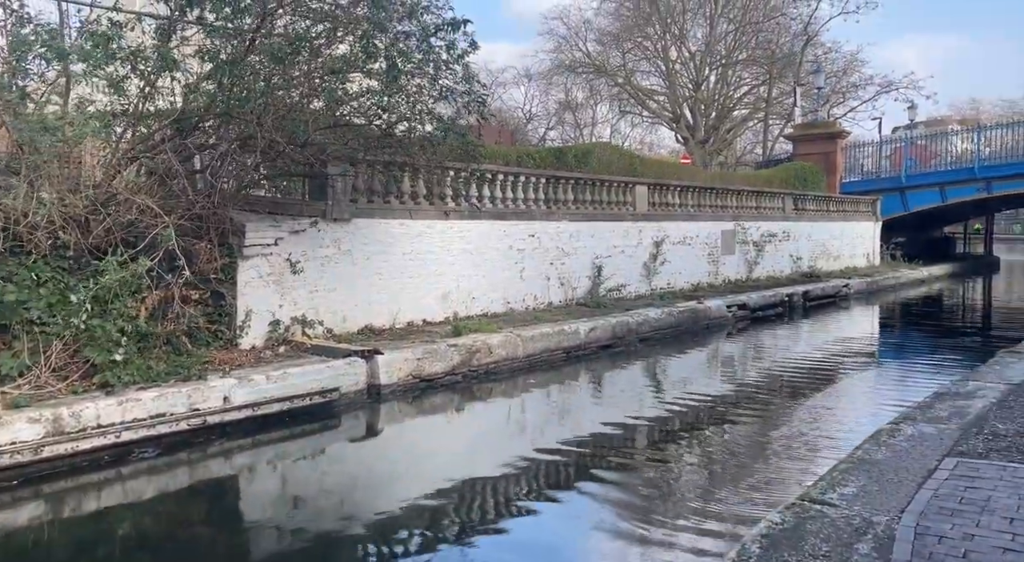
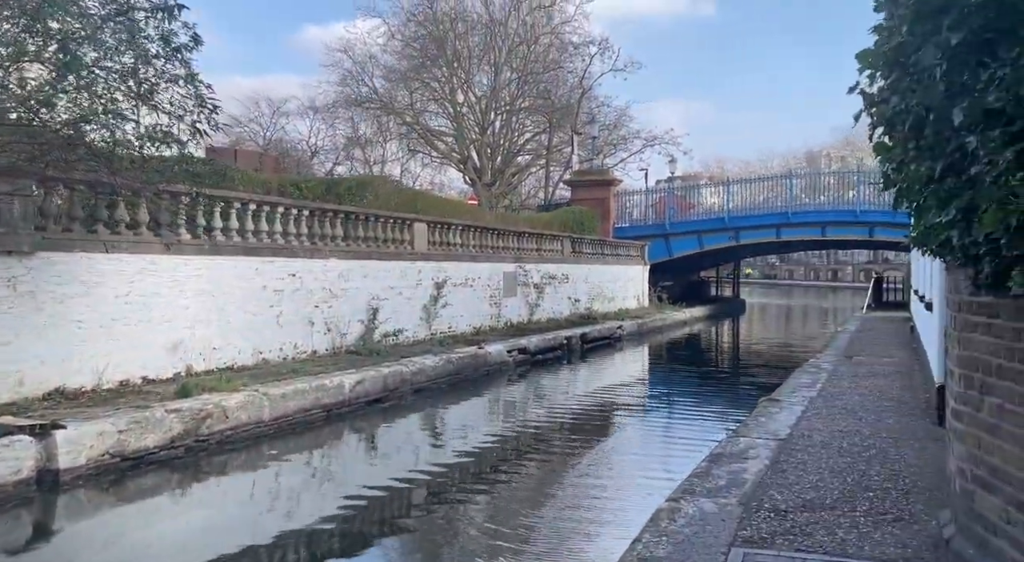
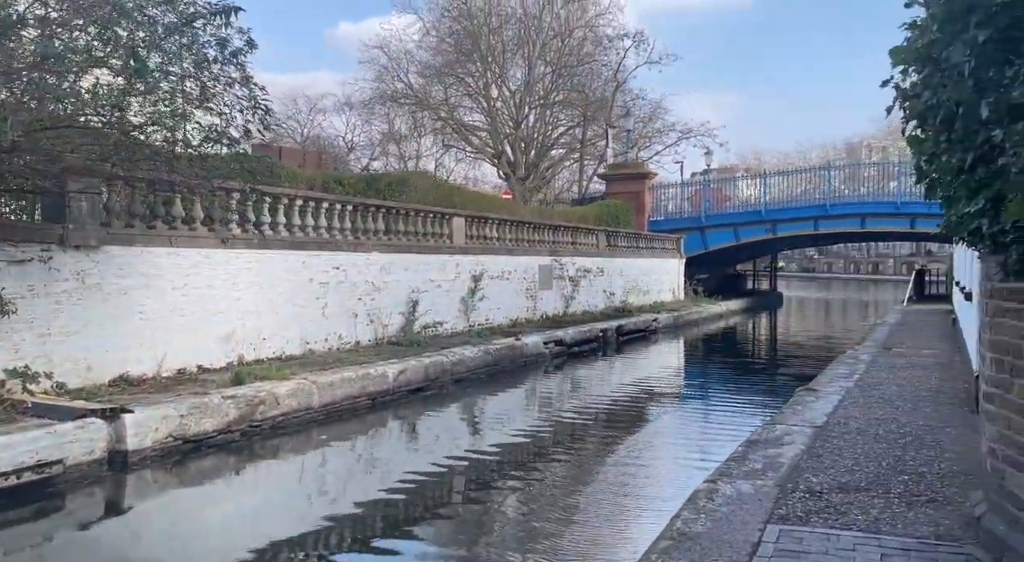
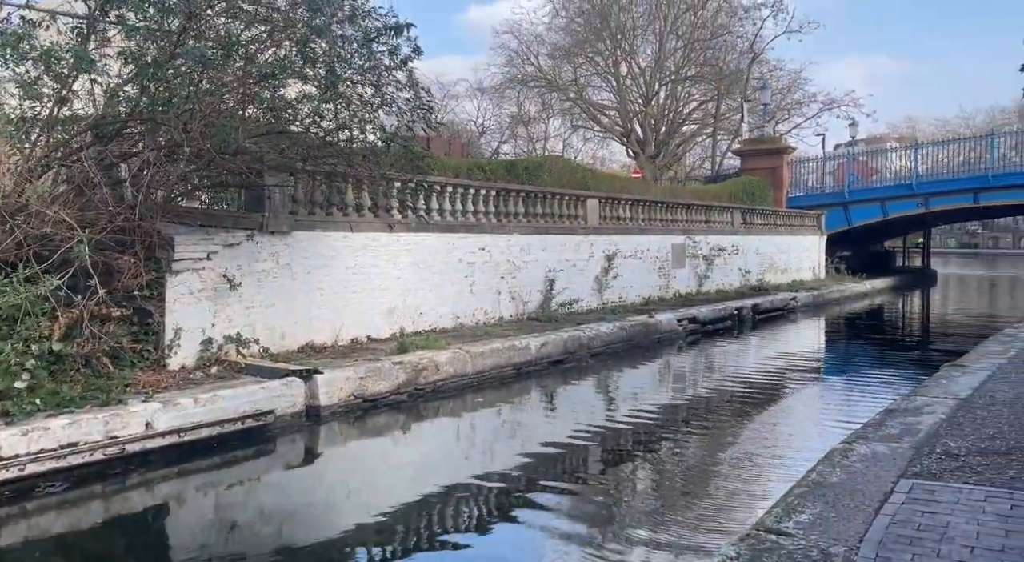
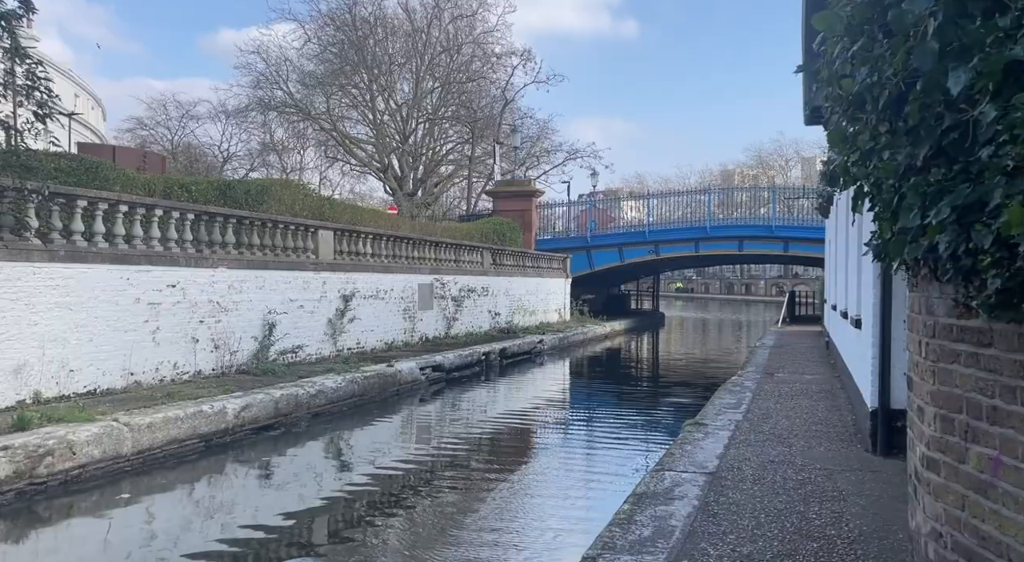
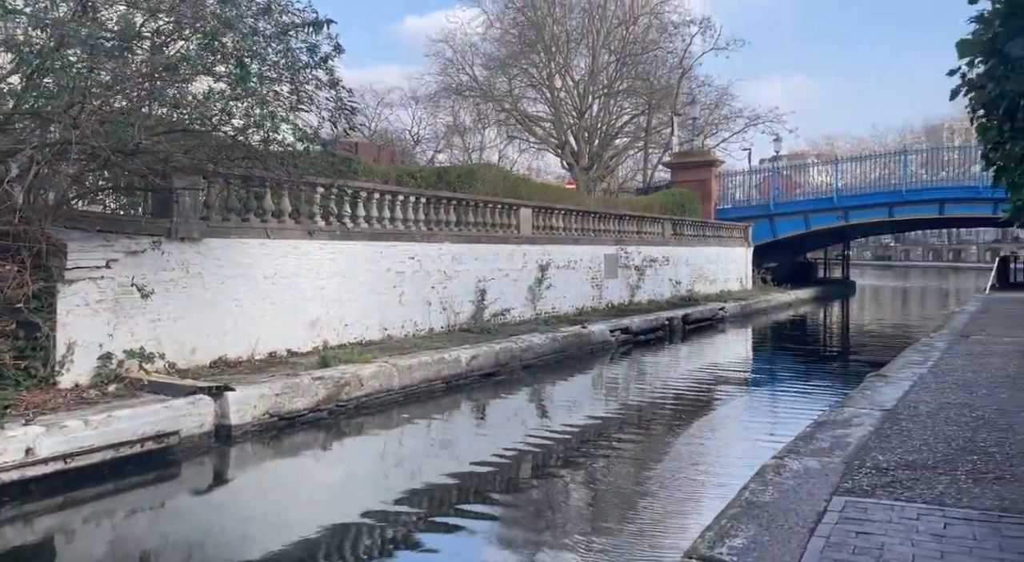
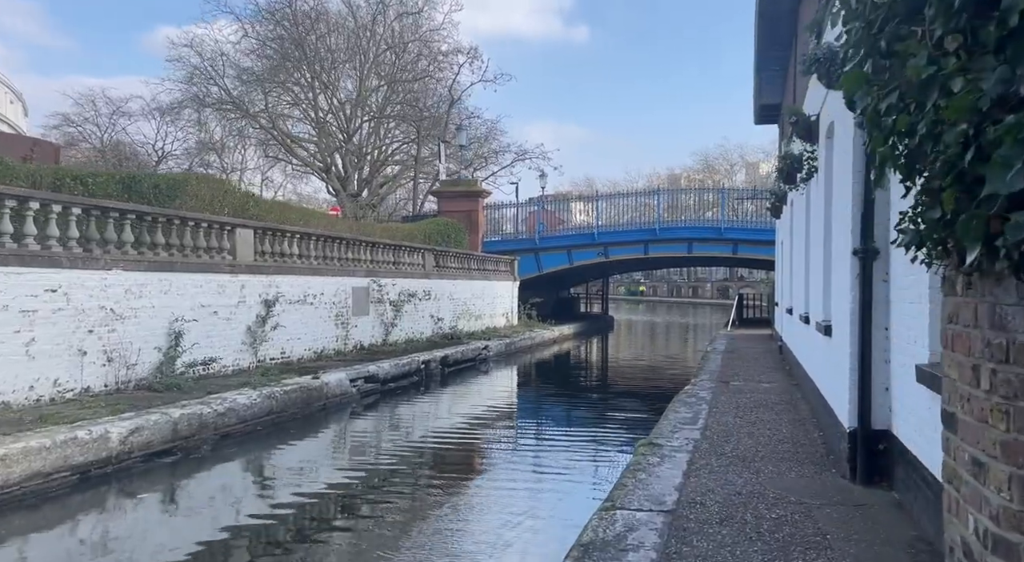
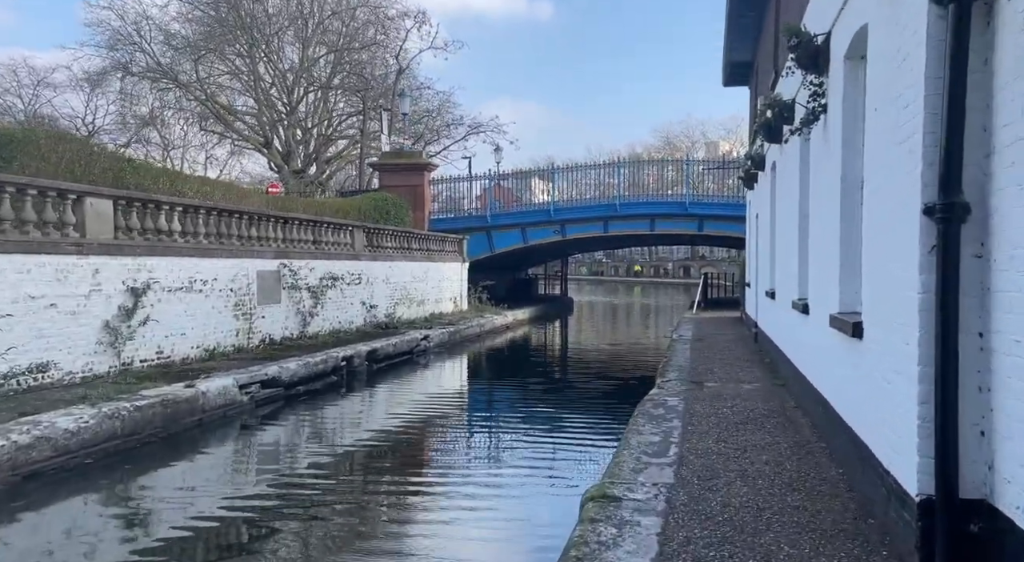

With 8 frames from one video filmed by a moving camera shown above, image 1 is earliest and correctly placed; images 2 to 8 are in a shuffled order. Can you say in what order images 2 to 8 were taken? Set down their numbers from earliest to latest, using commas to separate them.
4, 6, 3, 2, 5, 7, 8
